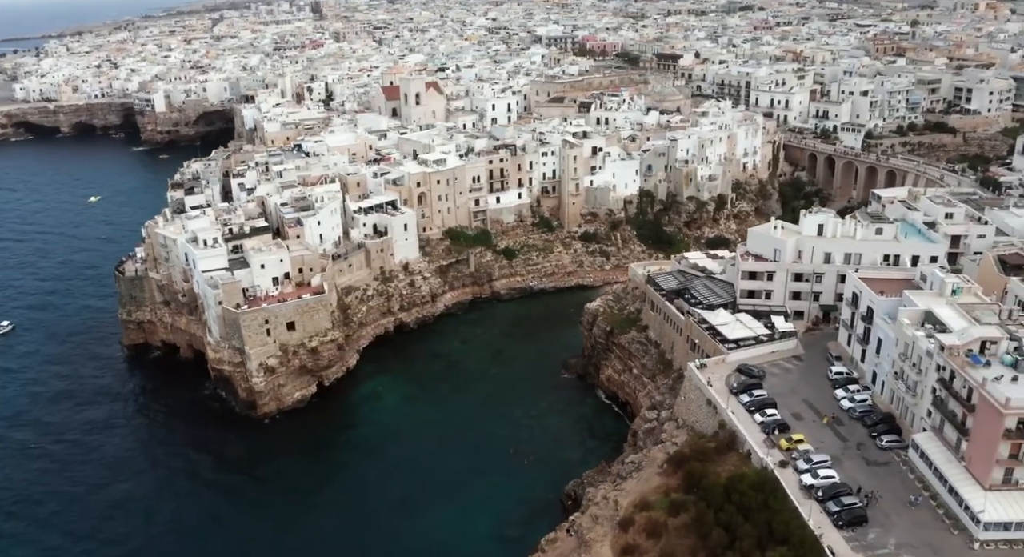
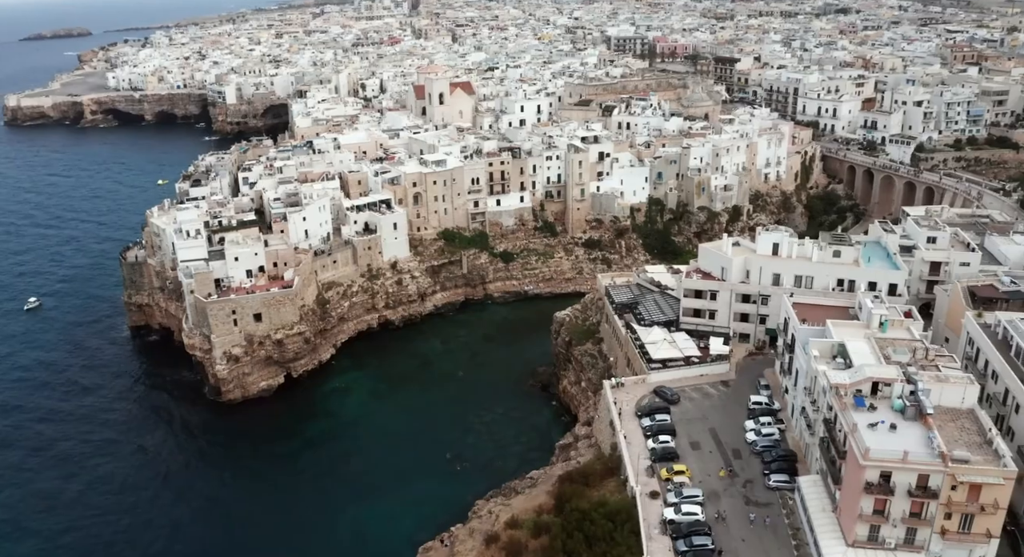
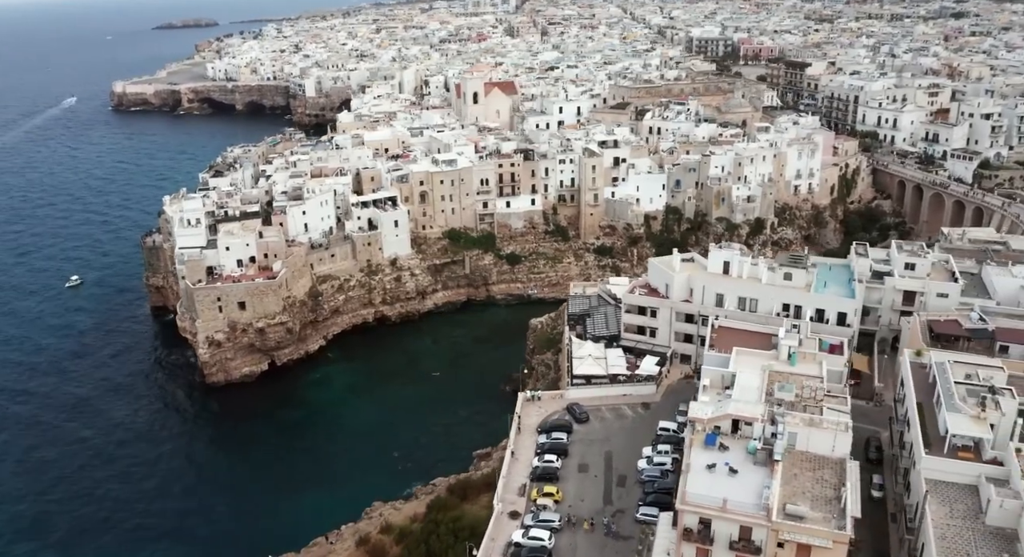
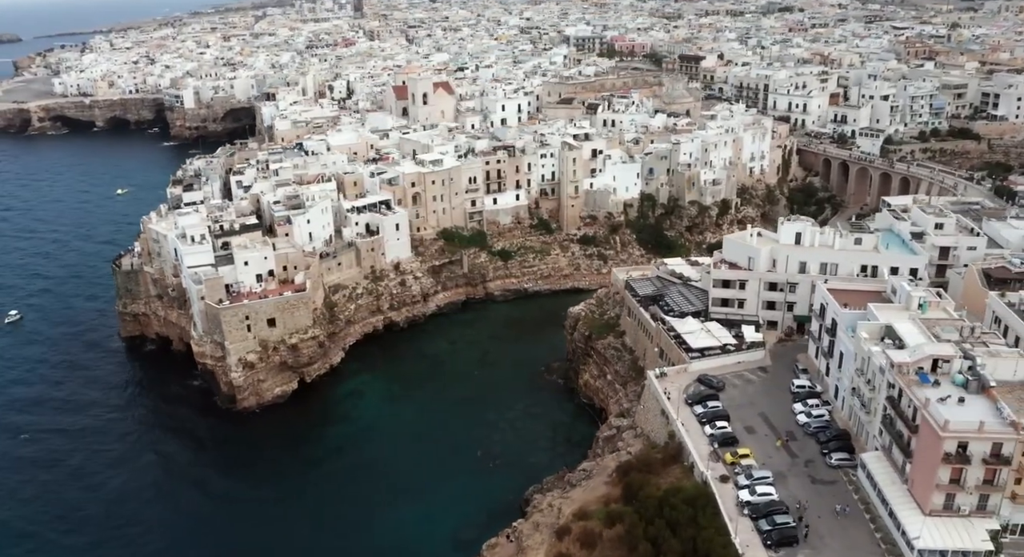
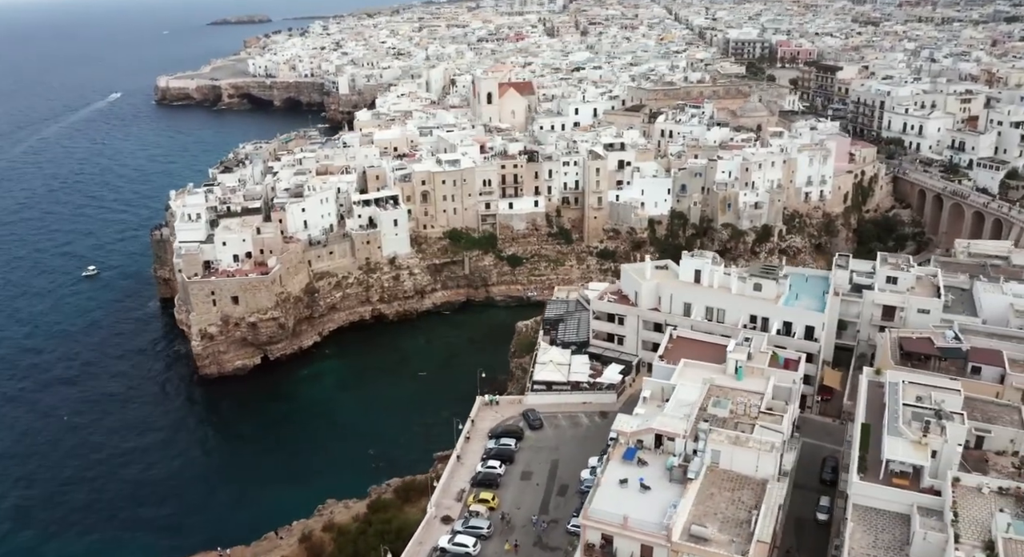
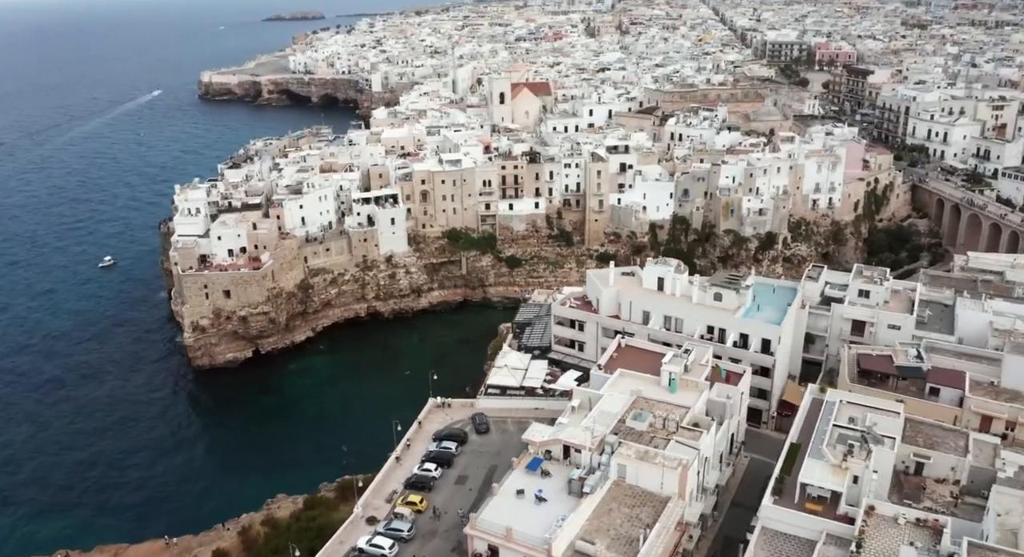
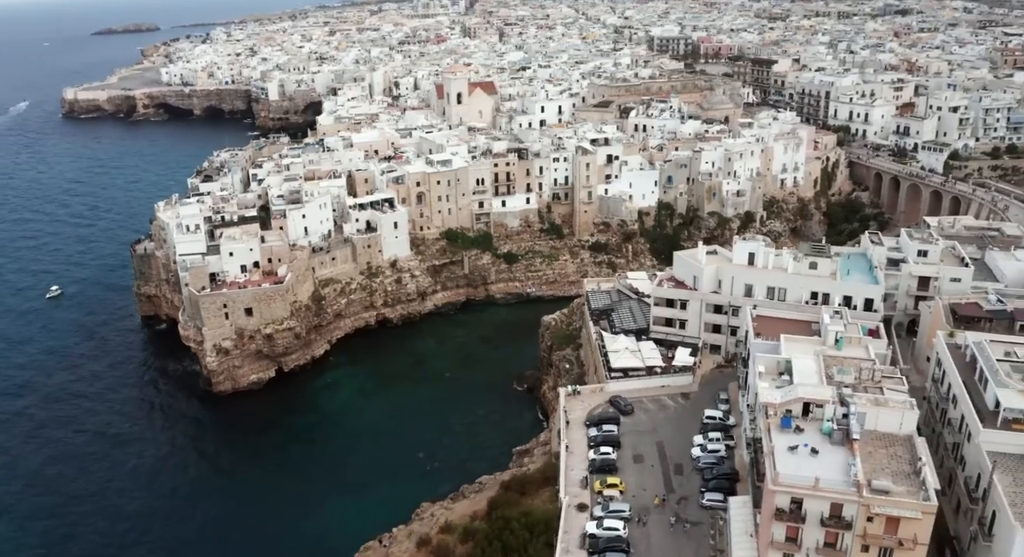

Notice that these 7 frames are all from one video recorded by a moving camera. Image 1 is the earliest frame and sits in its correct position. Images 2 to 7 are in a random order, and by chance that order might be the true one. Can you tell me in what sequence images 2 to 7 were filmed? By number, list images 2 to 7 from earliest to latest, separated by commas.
4, 2, 7, 3, 5, 6
